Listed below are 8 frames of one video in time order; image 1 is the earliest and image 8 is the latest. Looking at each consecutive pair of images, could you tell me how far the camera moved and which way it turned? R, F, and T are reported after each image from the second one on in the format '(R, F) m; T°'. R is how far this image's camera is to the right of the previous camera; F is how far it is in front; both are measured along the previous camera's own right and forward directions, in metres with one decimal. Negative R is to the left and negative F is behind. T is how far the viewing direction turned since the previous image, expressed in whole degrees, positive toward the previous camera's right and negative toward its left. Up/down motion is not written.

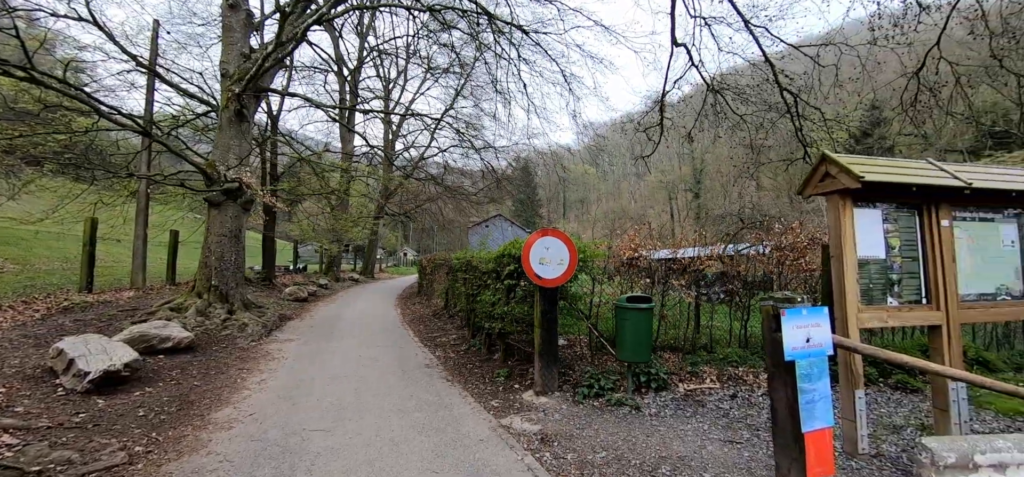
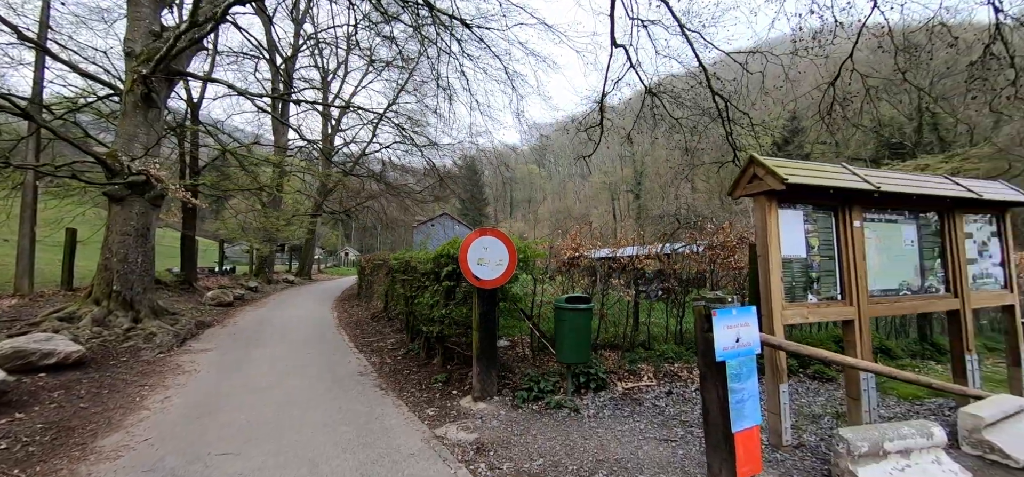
(+0.1, +0.2) m; +7°
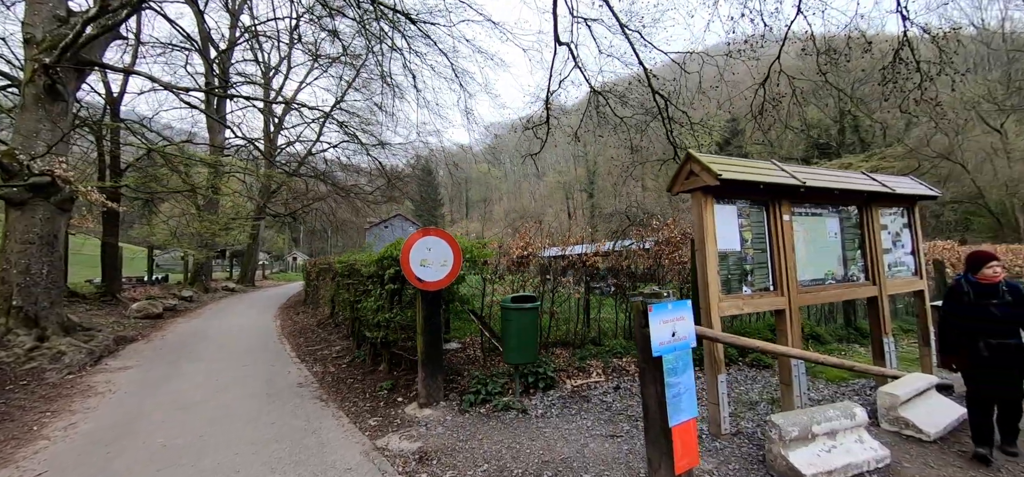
(+0.2, +0.1) m; +6°
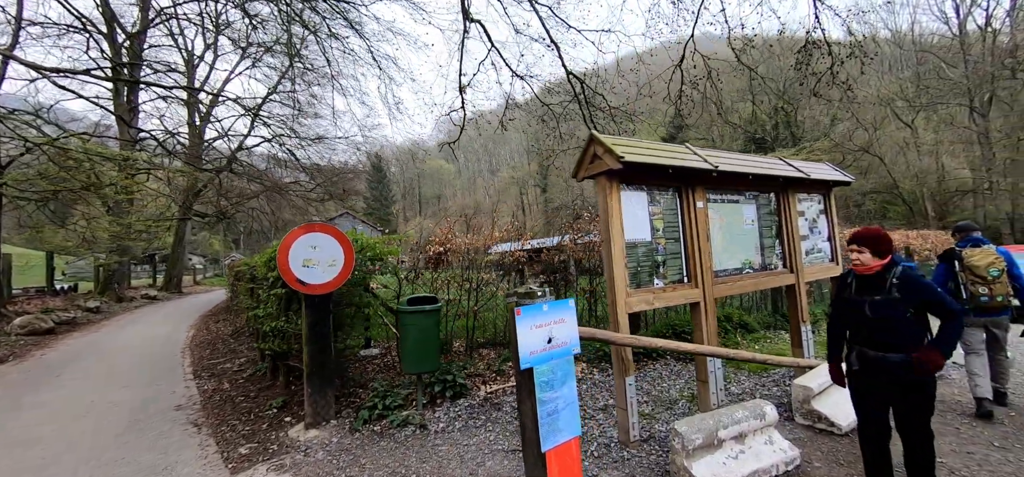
(+0.6, +0.4) m; +6°
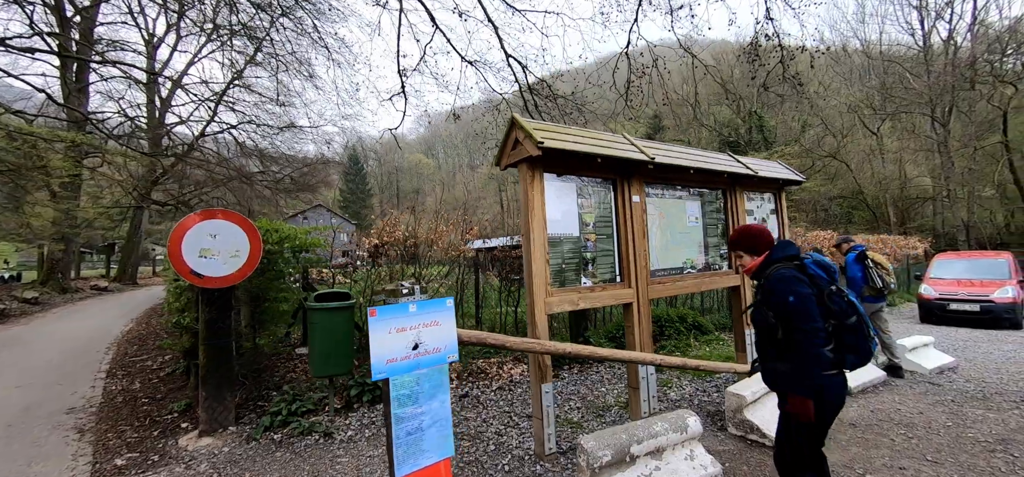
(+0.5, +0.3) m; +3°
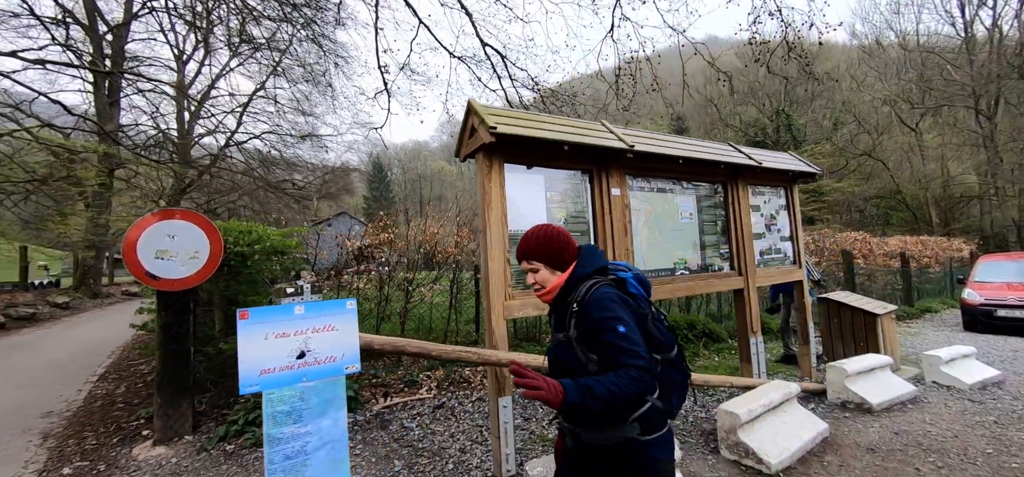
(+0.4, +0.3) m; -3°
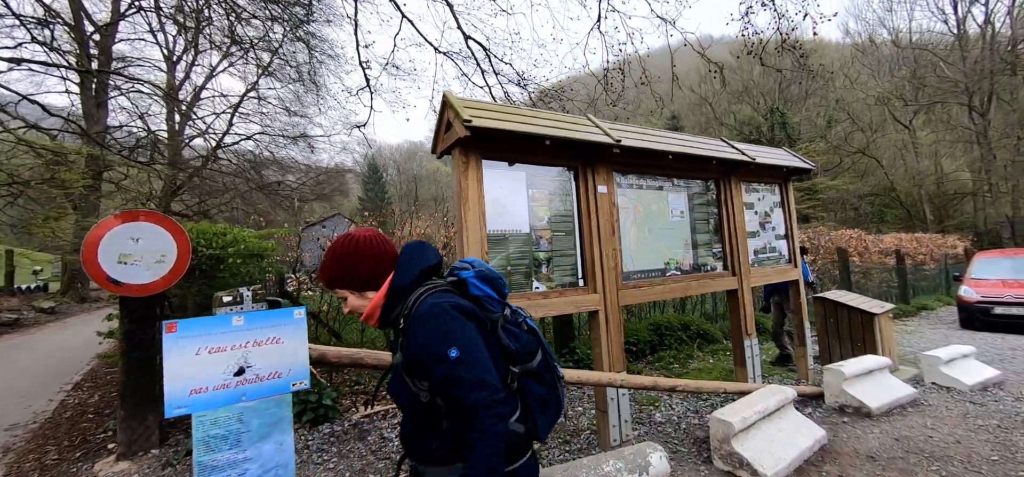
(+0.1, +0.2) m; 0°
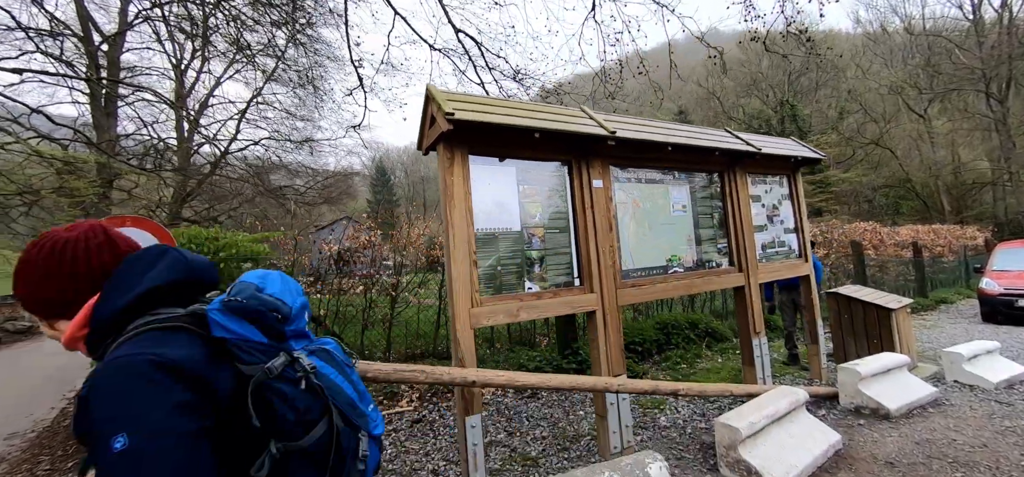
(+0.1, +0.1) m; -1°
